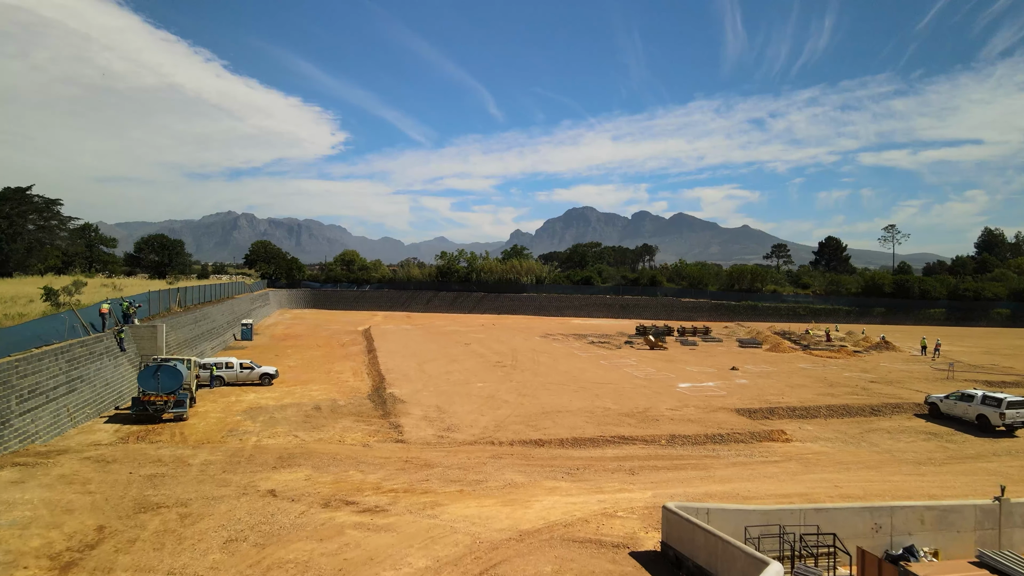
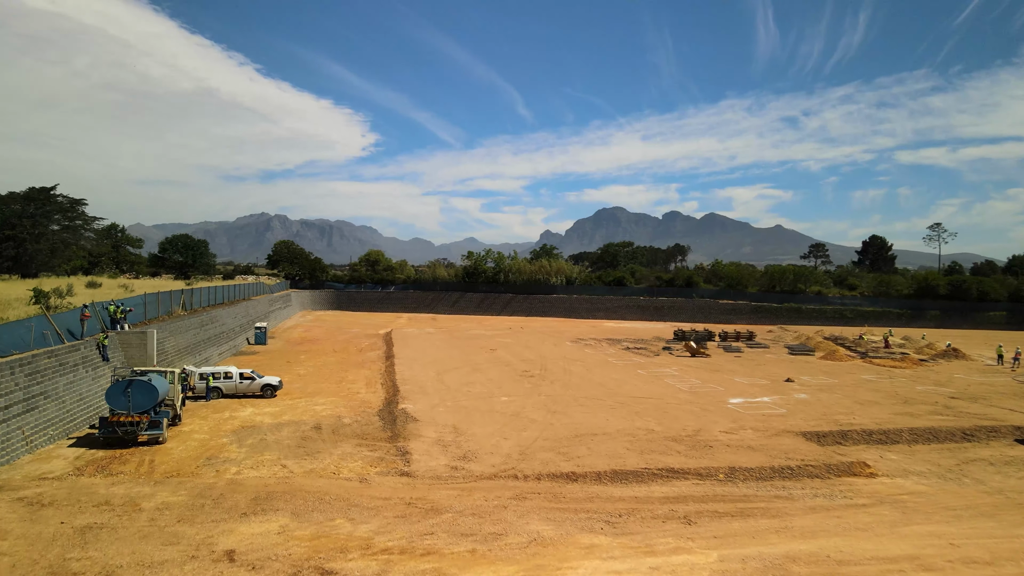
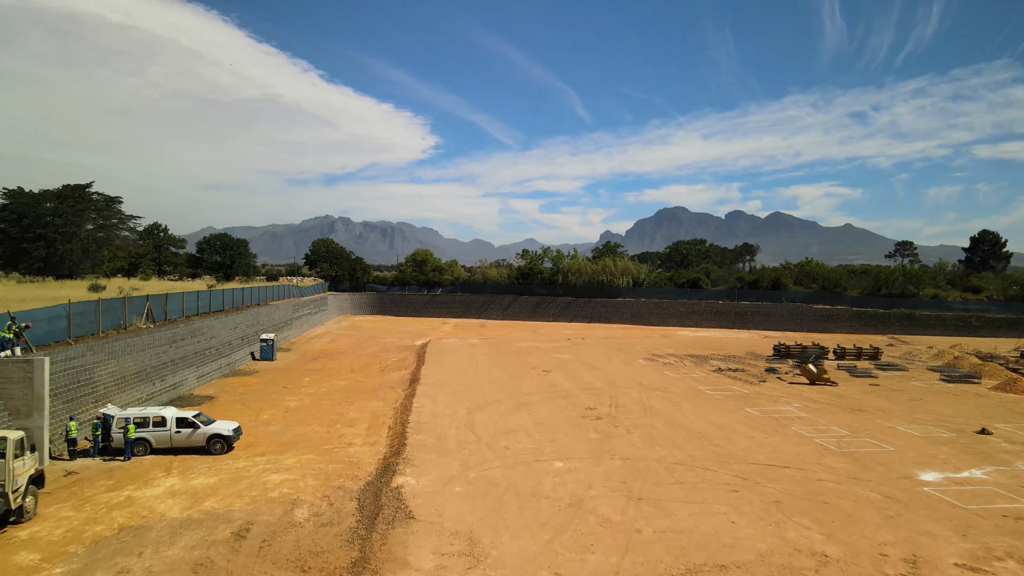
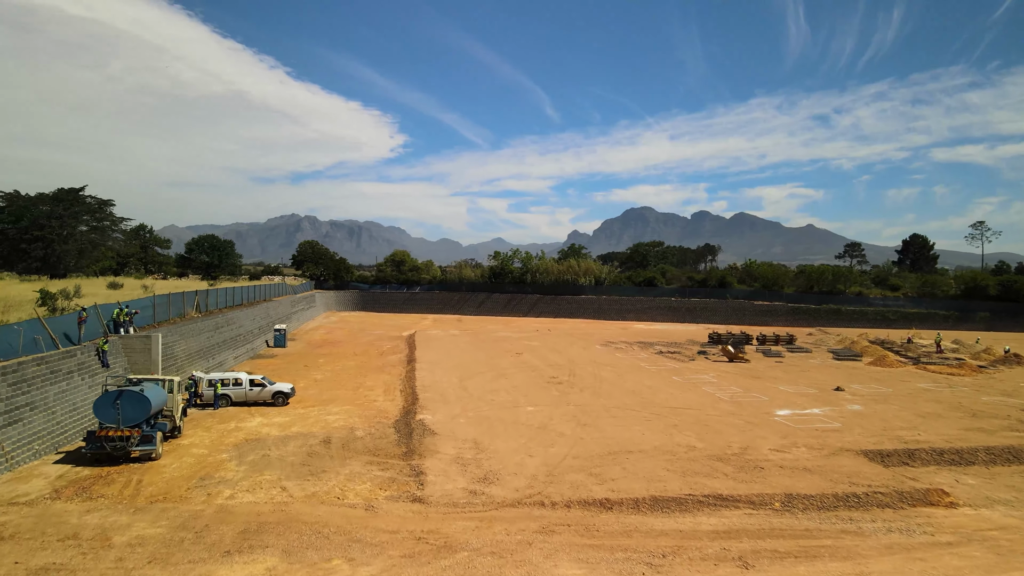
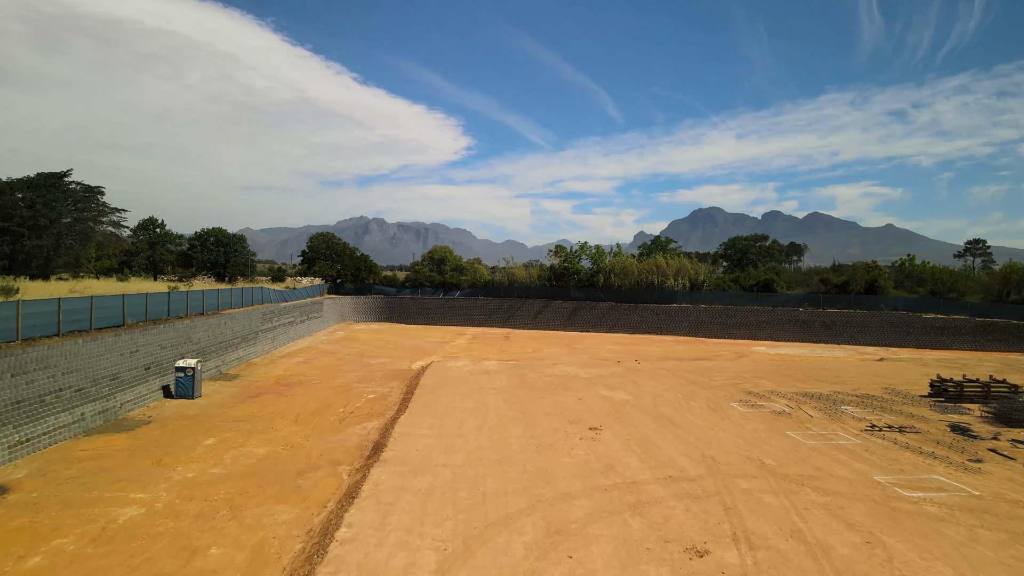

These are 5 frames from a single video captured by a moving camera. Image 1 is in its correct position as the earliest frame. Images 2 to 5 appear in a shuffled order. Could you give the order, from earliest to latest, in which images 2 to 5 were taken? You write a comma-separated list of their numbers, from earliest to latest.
2, 4, 3, 5
